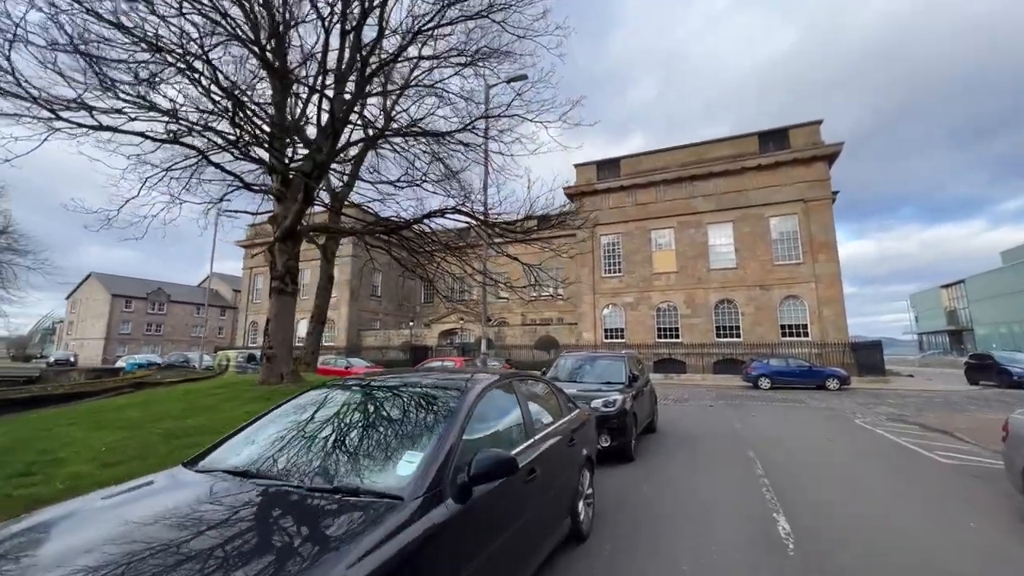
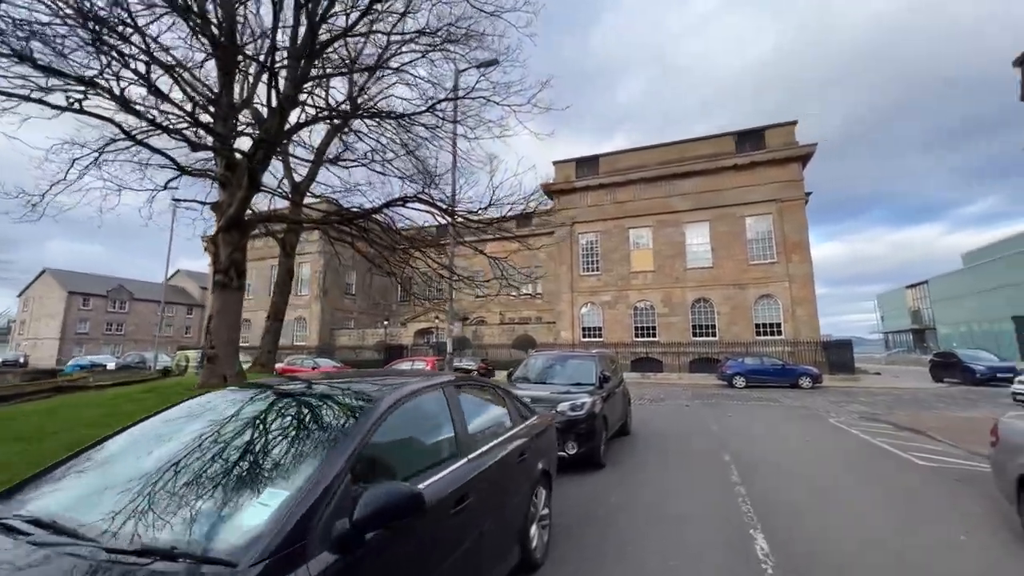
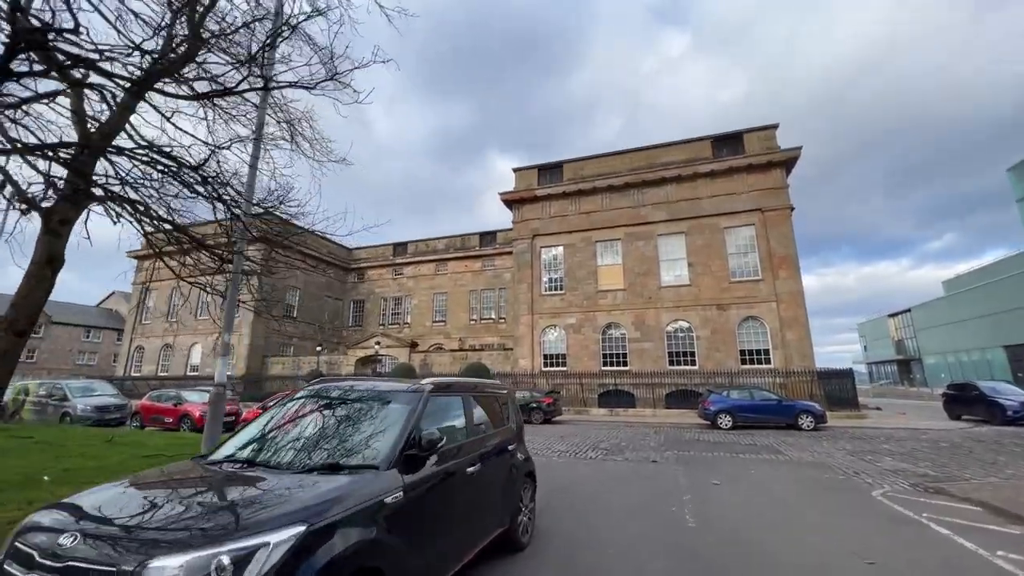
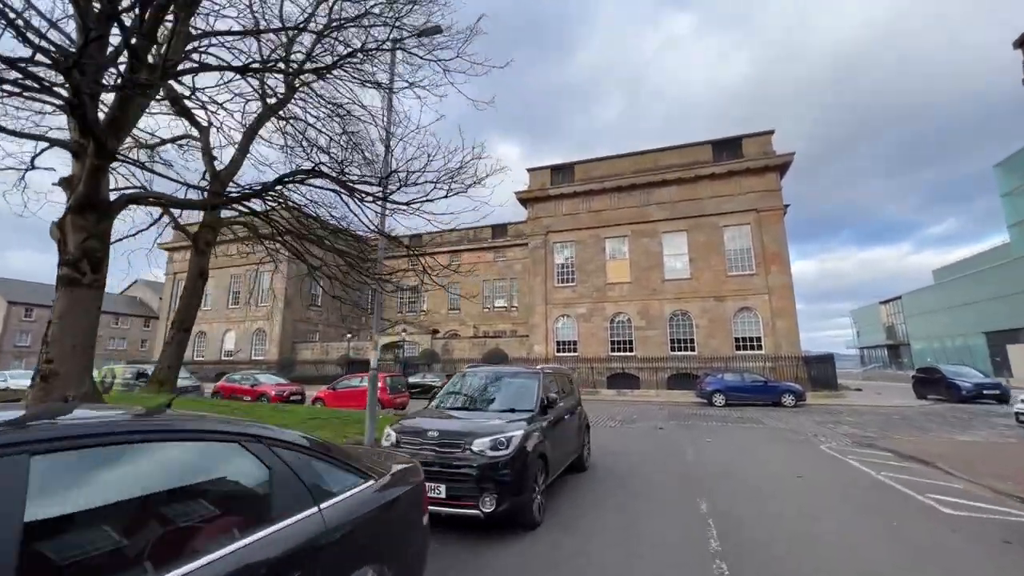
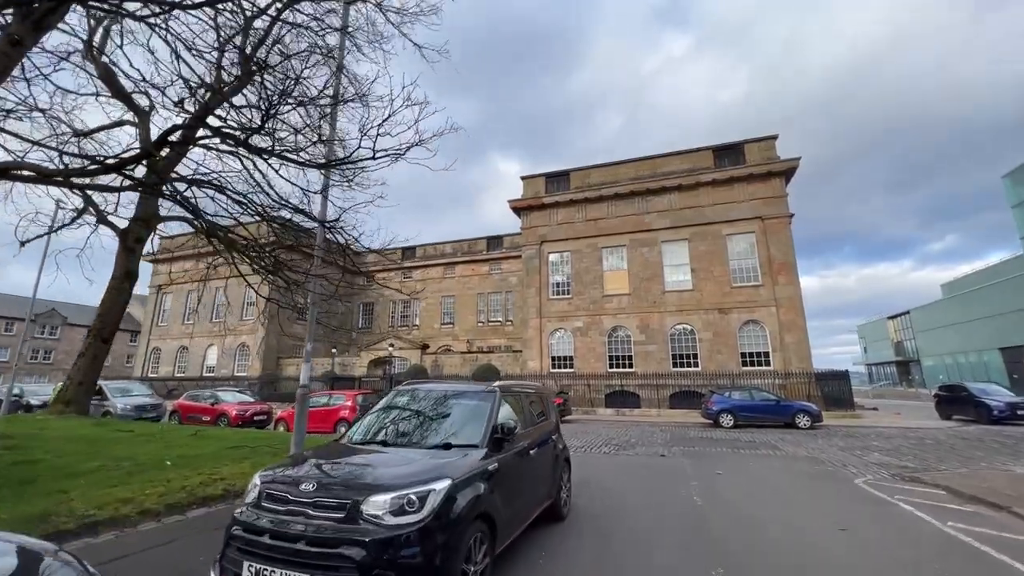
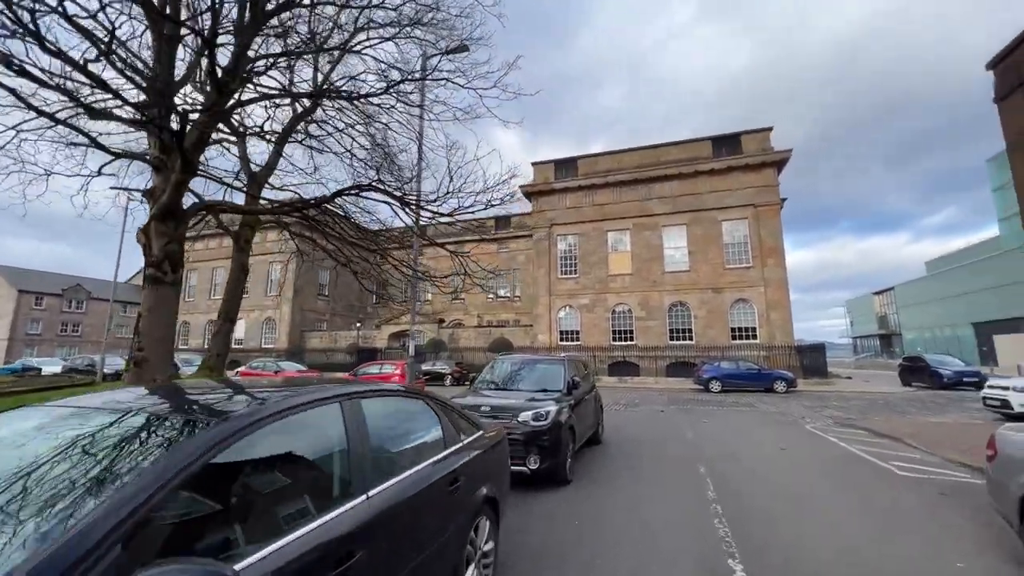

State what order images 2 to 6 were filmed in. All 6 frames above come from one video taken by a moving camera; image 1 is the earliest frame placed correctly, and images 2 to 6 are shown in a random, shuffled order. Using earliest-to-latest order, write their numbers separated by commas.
2, 6, 4, 5, 3
